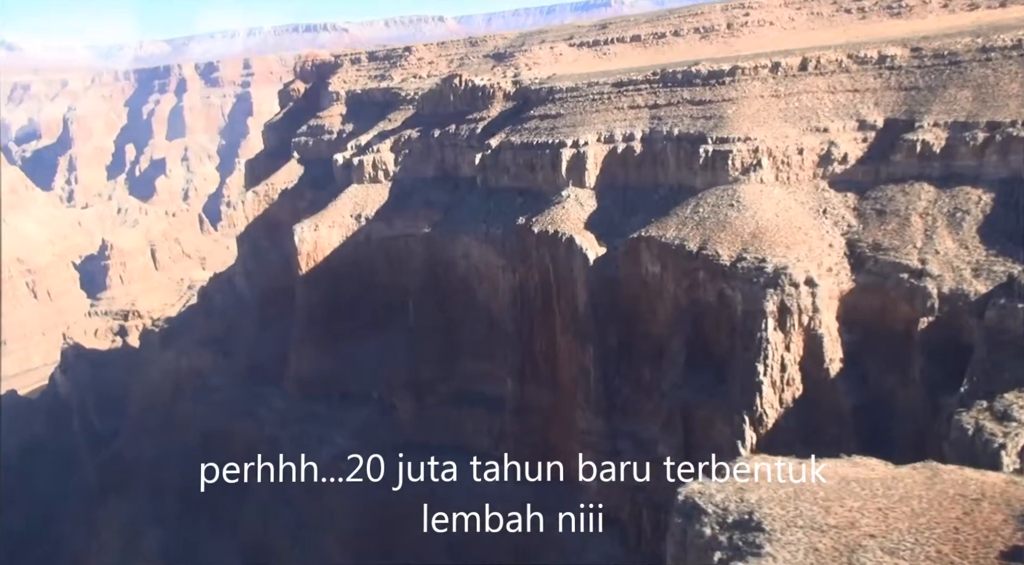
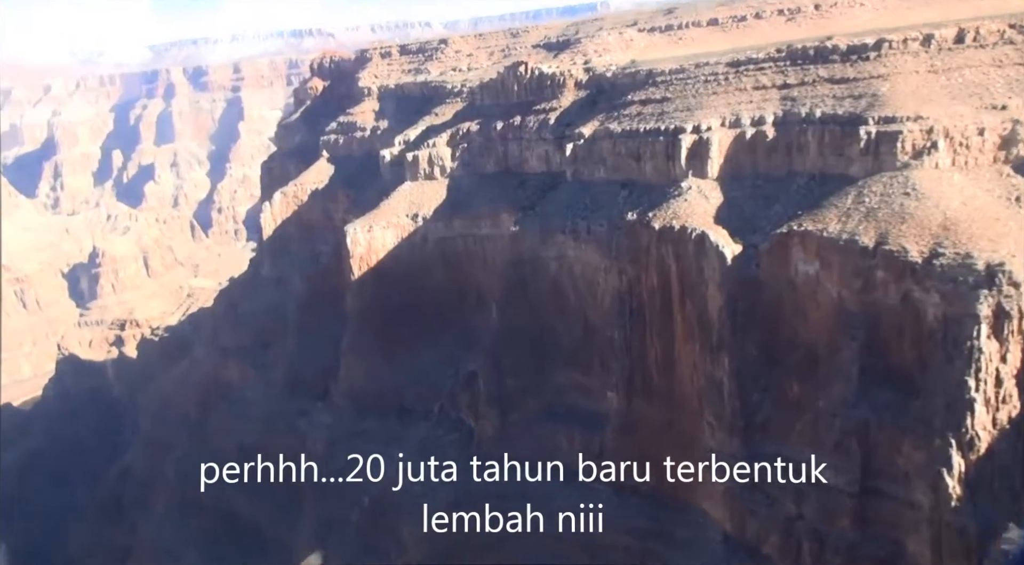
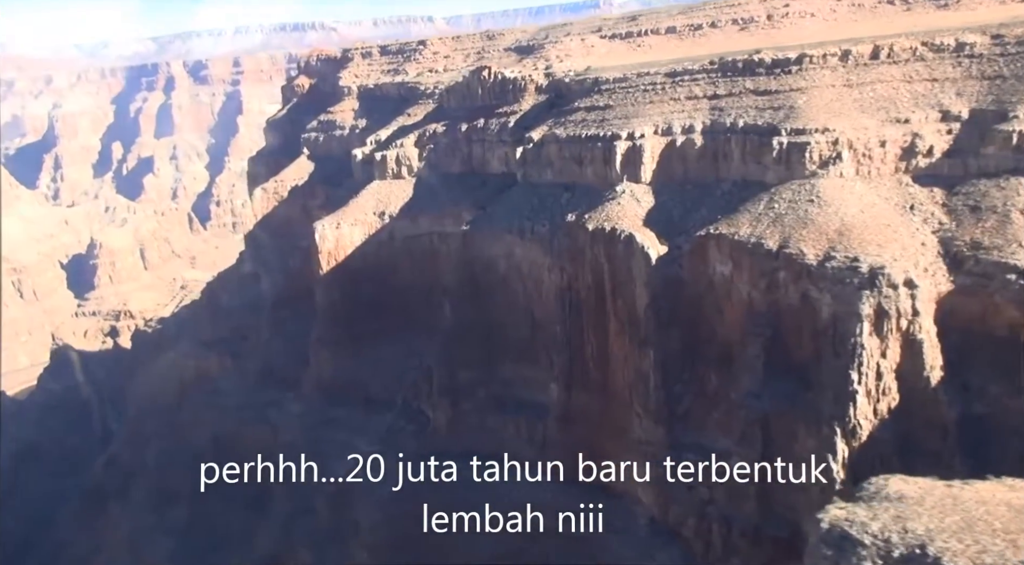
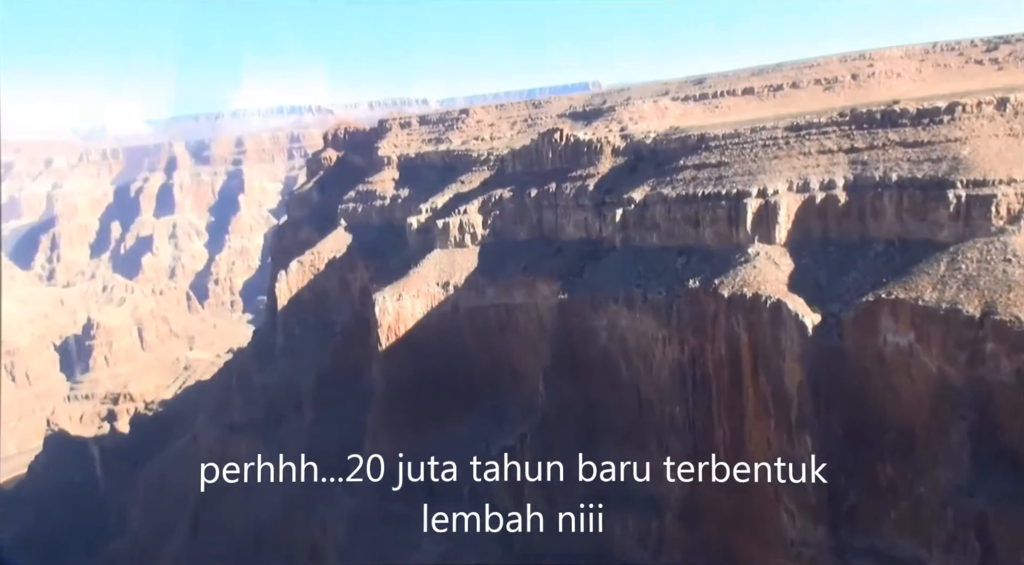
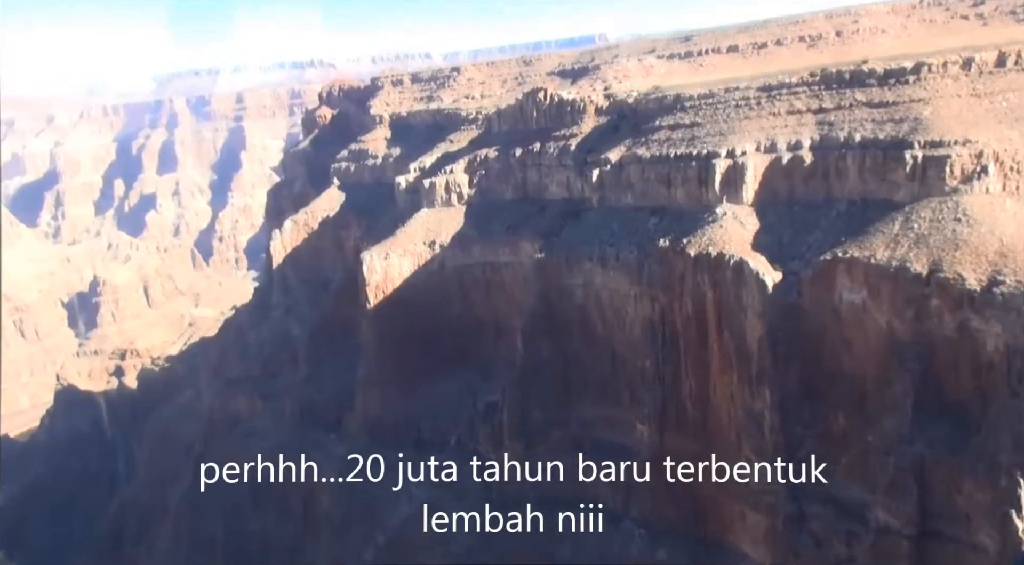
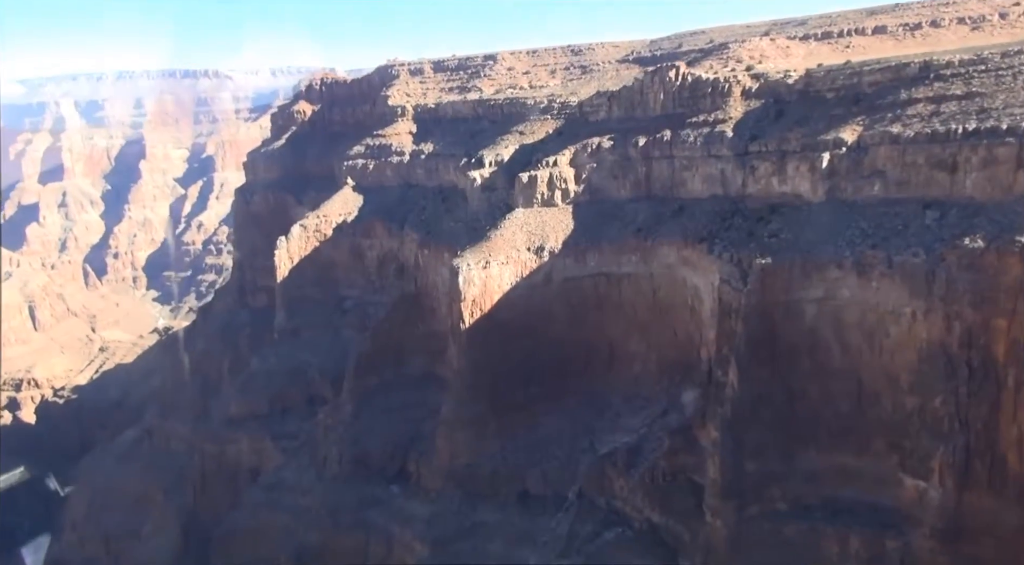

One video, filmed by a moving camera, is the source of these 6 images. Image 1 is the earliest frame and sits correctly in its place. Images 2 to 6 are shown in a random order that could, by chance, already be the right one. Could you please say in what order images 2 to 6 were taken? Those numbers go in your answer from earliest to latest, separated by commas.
3, 2, 5, 4, 6
